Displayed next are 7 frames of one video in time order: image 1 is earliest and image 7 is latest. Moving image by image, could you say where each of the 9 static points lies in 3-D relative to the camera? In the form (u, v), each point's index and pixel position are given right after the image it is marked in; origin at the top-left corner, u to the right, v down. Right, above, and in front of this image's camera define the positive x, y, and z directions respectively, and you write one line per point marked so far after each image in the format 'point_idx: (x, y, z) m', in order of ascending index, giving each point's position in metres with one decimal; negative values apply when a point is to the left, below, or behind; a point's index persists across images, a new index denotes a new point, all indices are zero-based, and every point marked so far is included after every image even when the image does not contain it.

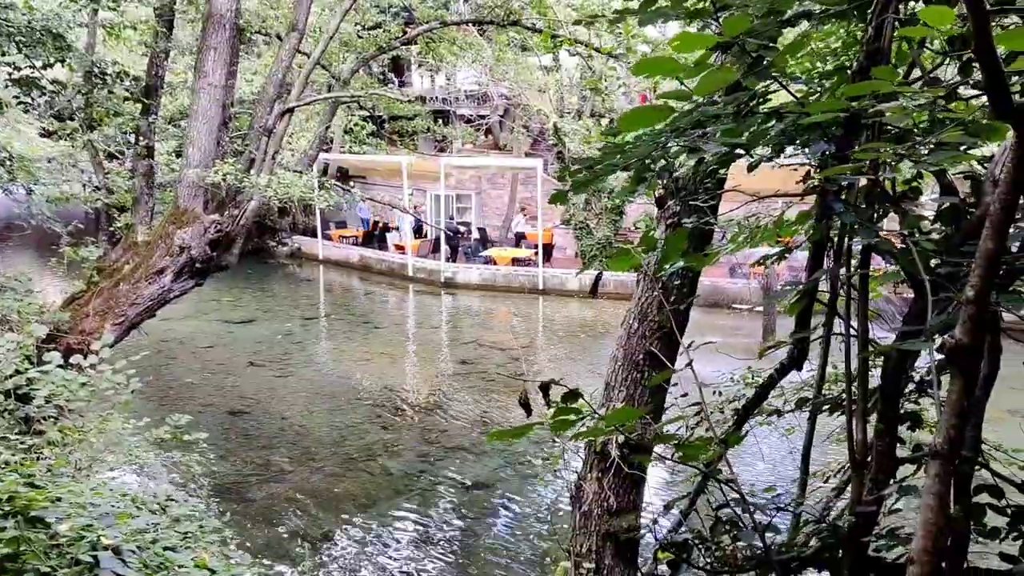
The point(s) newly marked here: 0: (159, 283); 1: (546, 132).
0: (-2.6, 0.0, +5.4) m
1: (+0.7, +3.3, +15.2) m
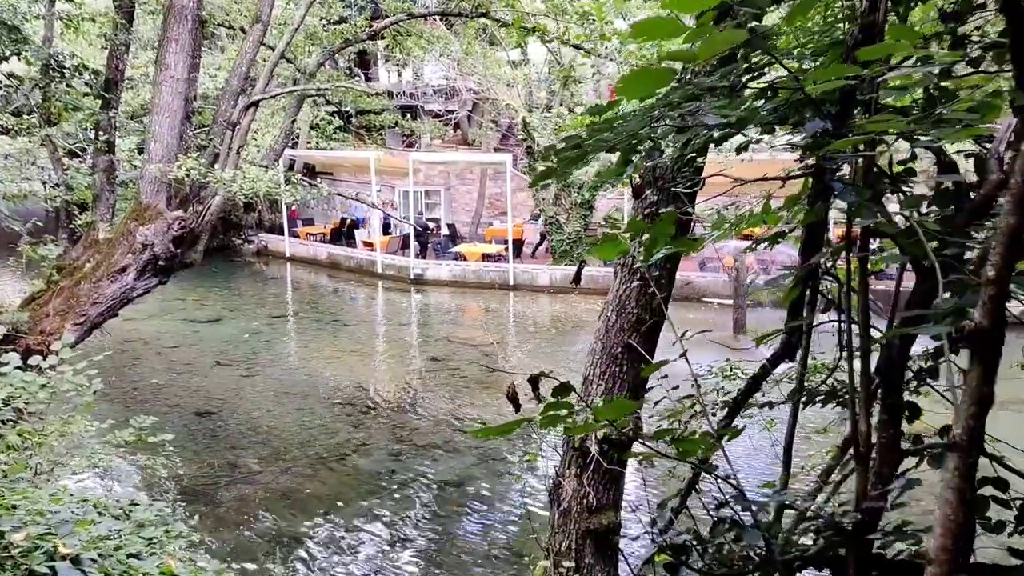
0: (-2.8, +0.1, +5.2) m
1: (+0.1, +3.4, +15.1) m
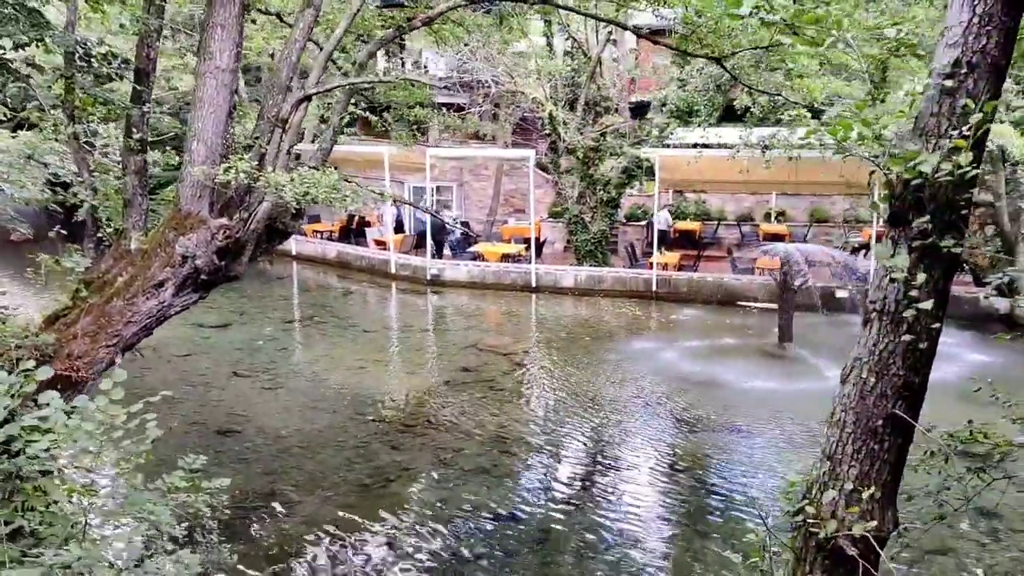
0: (-2.2, -0.1, +4.6) m
1: (+0.5, +3.3, +14.6) m
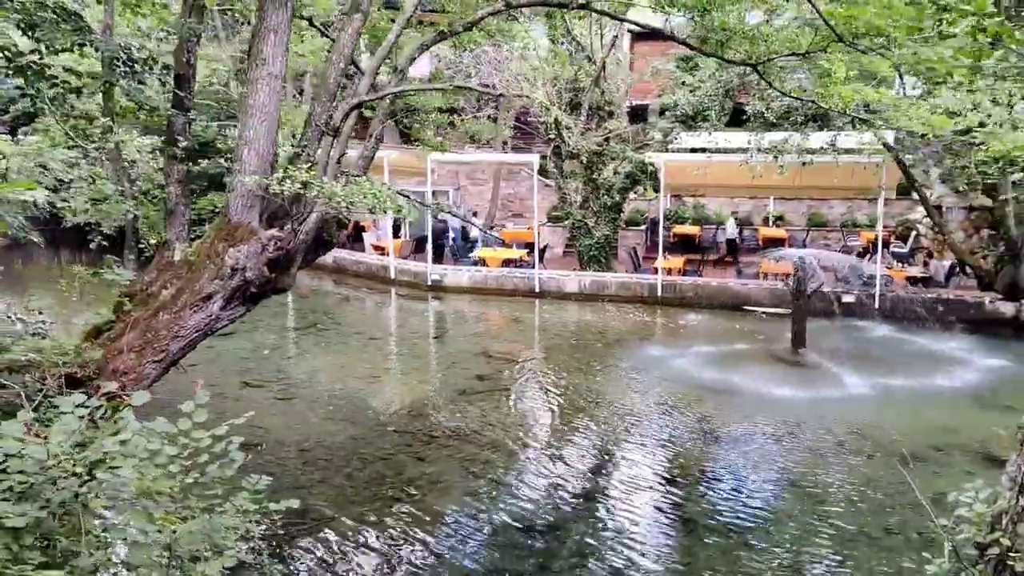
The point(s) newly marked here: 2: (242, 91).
0: (-1.9, -0.1, +4.5) m
1: (+0.5, +3.2, +14.5) m
2: (-1.7, +1.3, +4.7) m
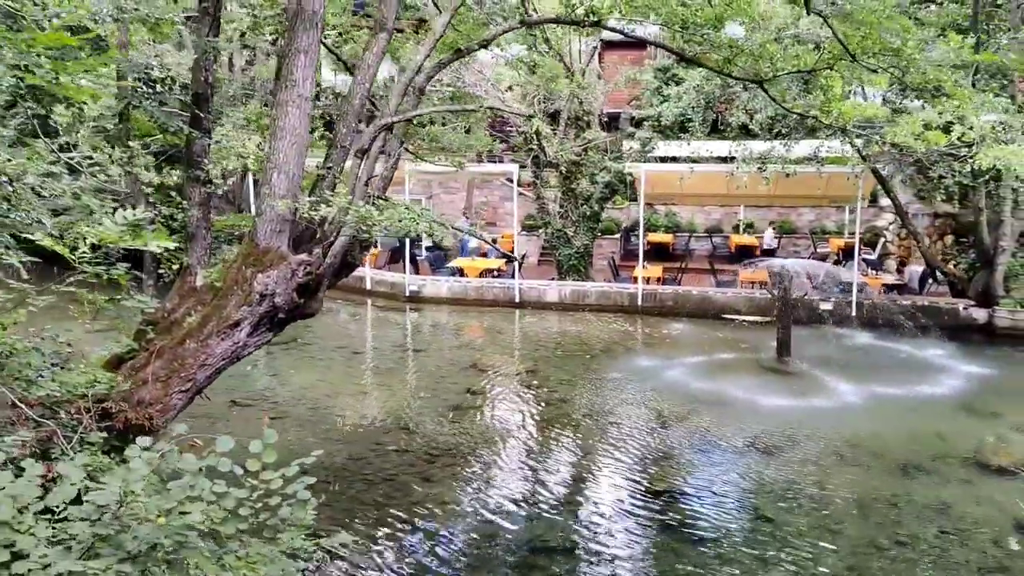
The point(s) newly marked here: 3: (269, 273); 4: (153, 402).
0: (-1.6, -0.3, +4.3) m
1: (+0.1, +3.0, +14.5) m
2: (-1.5, +1.1, +4.6) m
3: (-1.4, +0.1, +4.3) m
4: (-2.1, -0.7, +4.2) m
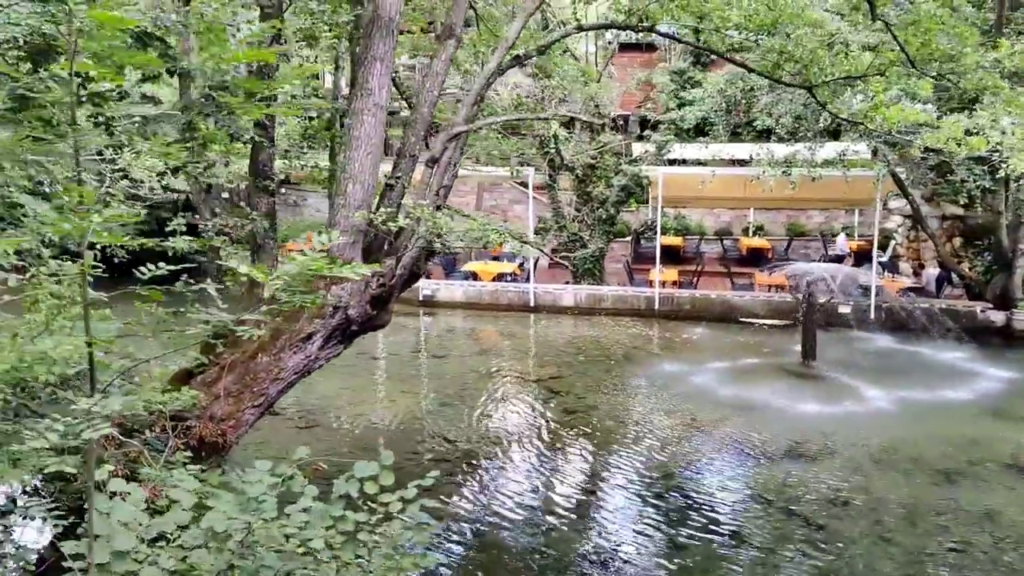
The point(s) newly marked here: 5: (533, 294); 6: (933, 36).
0: (-1.2, -0.4, +4.2) m
1: (+0.4, +3.0, +14.5) m
2: (-1.1, +1.0, +4.5) m
3: (-1.0, 0.0, +4.3) m
4: (-1.6, -0.7, +4.1) m
5: (+0.4, -0.1, +14.5) m
6: (+3.2, +1.9, +5.6) m
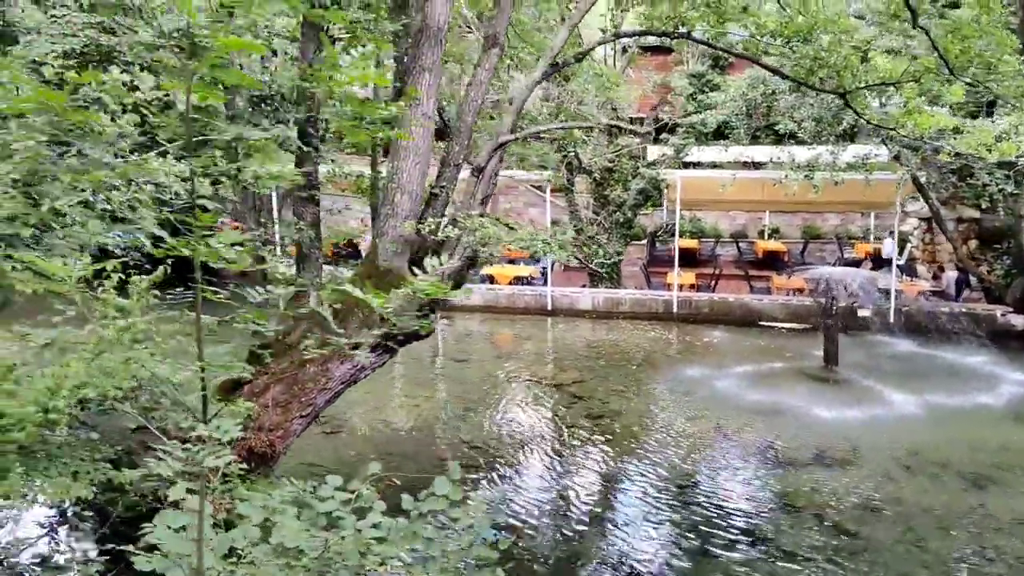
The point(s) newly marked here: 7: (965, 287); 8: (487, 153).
0: (-0.9, -0.4, +4.2) m
1: (+0.7, +2.9, +14.5) m
2: (-0.8, +1.0, +4.5) m
3: (-0.7, 0.0, +4.3) m
4: (-1.3, -0.8, +4.1) m
5: (+0.7, -0.2, +14.4) m
6: (+3.5, +1.9, +5.6) m
7: (+8.1, 0.0, +13.1) m
8: (-0.2, +0.9, +4.6) m
